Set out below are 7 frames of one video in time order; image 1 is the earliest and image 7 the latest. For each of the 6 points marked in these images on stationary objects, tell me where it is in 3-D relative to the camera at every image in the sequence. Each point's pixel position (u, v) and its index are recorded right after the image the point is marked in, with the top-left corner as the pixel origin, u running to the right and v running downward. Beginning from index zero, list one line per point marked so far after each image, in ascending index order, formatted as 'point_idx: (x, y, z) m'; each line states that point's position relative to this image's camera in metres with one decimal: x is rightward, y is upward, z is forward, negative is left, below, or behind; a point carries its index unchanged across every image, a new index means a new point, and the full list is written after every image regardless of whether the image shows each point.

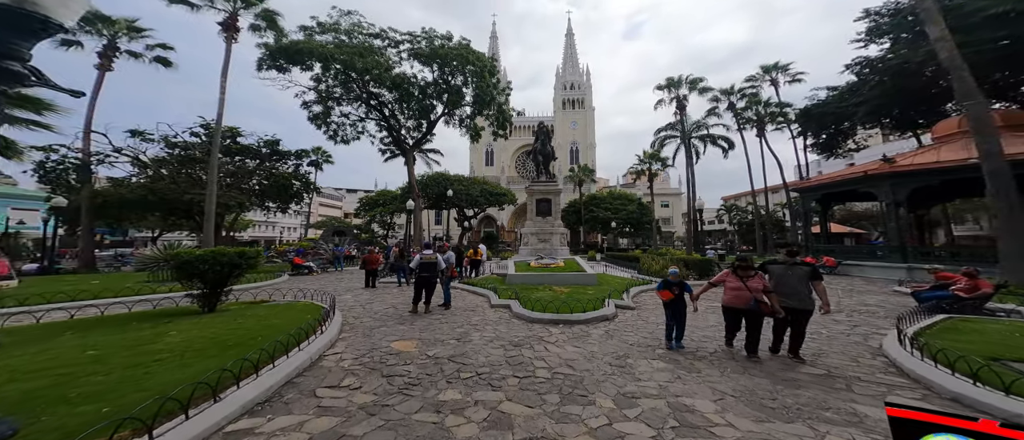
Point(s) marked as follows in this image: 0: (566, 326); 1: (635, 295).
0: (+1.1, -2.3, +6.8) m
1: (+3.8, -2.3, +9.7) m
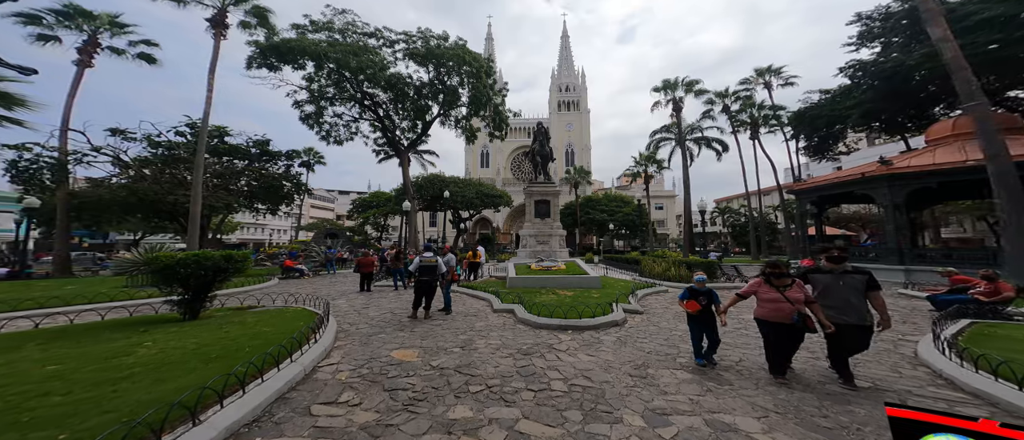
0: (+1.3, -2.3, +6.5) m
1: (+3.9, -2.3, +9.4) m
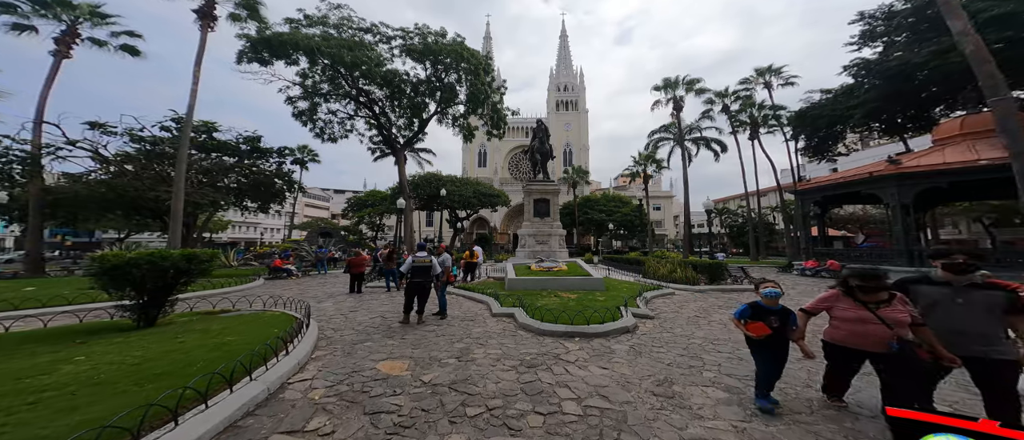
0: (+1.3, -2.3, +5.9) m
1: (+3.9, -2.3, +8.8) m
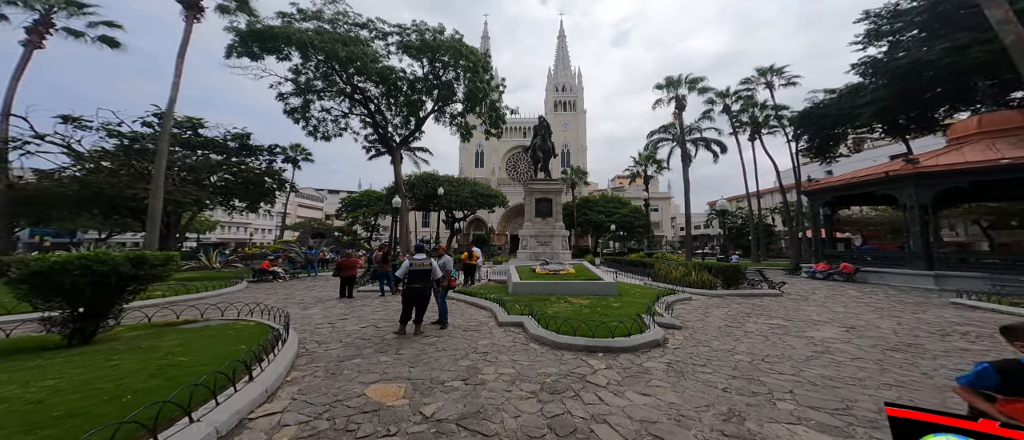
0: (+1.5, -2.2, +5.0) m
1: (+4.1, -2.3, +8.0) m
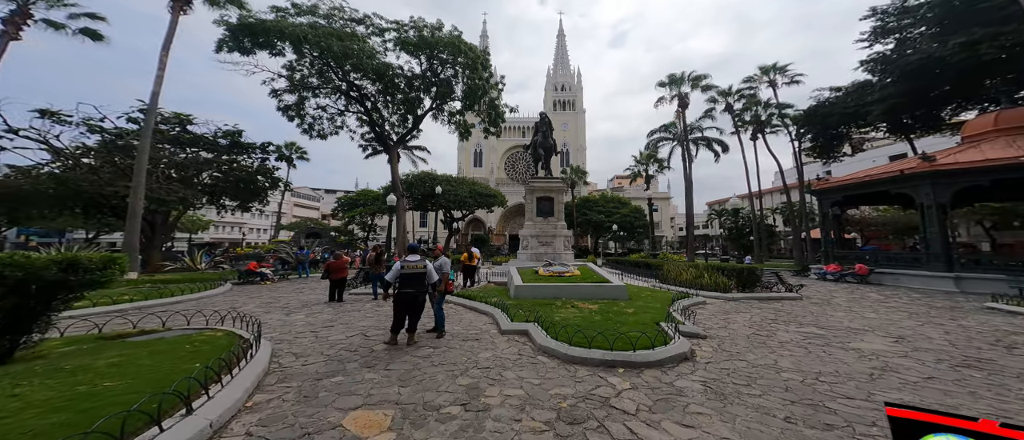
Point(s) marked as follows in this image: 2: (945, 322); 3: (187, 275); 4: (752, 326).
0: (+1.6, -2.2, +4.3) m
1: (+4.2, -2.2, +7.3) m
2: (+9.1, -2.2, +6.6) m
3: (-15.8, -2.7, +15.2) m
4: (+4.9, -2.2, +6.4) m
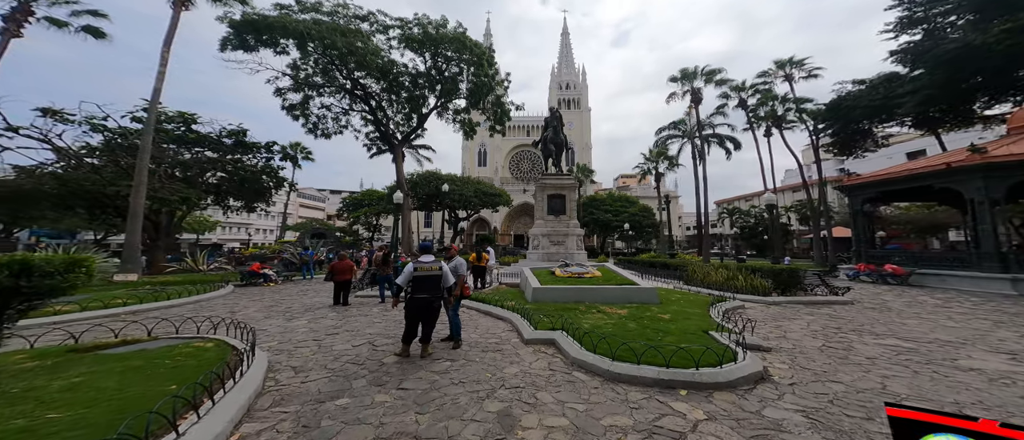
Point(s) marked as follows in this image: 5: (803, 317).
0: (+2.1, -2.1, +3.6) m
1: (+4.7, -2.1, +6.5) m
2: (+9.6, -2.0, +5.7) m
3: (-15.1, -2.6, +14.6) m
4: (+5.4, -2.1, +5.5) m
5: (+6.5, -2.2, +7.0) m
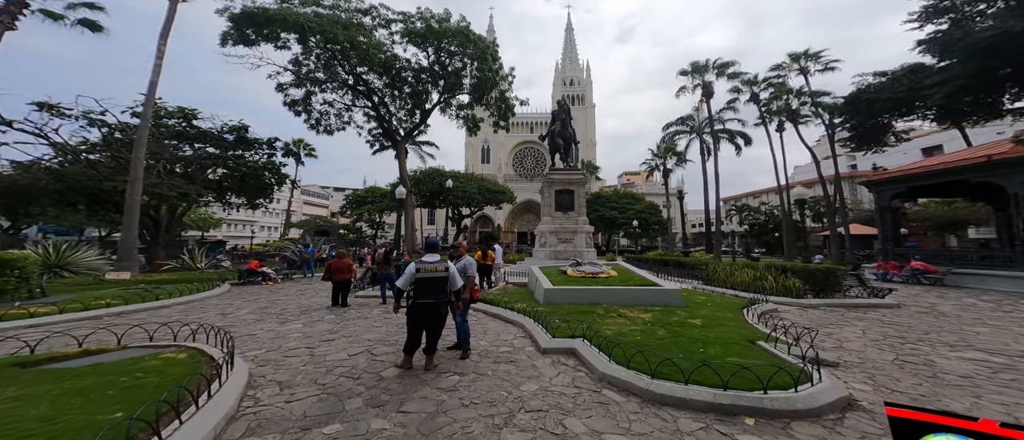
0: (+2.3, -2.0, +2.9) m
1: (+4.9, -2.0, +5.8) m
2: (+9.8, -2.0, +4.9) m
3: (-14.8, -2.5, +14.1) m
4: (+5.6, -2.0, +4.8) m
5: (+6.8, -2.1, +6.3) m
